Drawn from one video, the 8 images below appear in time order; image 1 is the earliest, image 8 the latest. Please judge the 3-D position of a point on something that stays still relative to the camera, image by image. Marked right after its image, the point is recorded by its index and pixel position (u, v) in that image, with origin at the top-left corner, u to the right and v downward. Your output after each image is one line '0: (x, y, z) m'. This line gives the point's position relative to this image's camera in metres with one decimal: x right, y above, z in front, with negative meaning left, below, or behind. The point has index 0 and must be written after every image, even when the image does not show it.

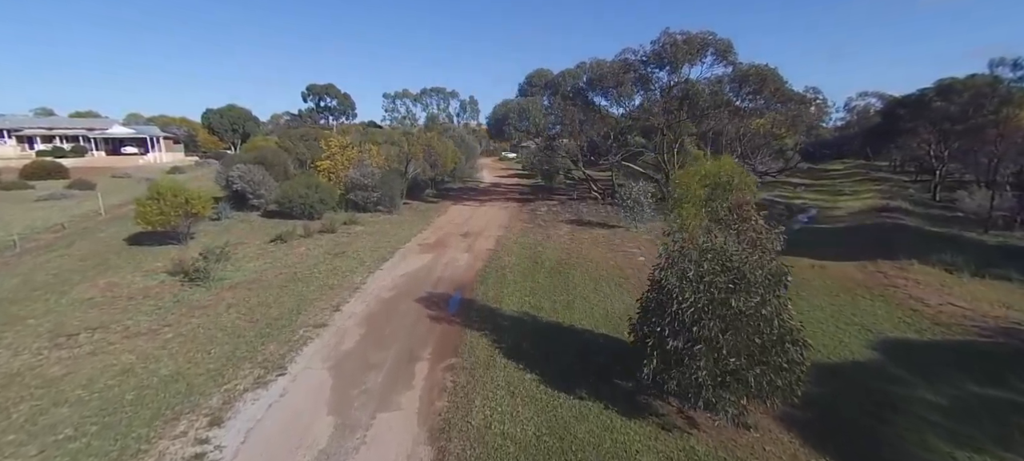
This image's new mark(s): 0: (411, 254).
0: (-3.8, -0.9, +16.7) m
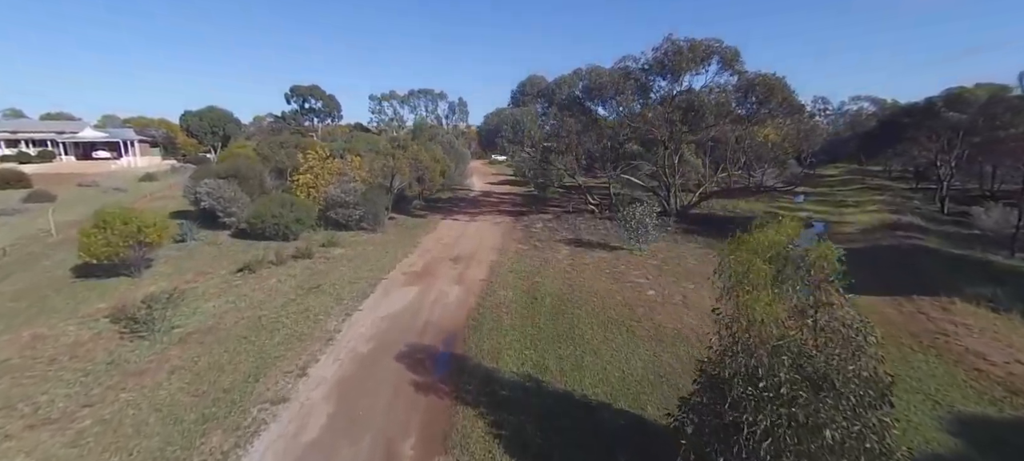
0: (-3.9, -1.9, +14.9) m
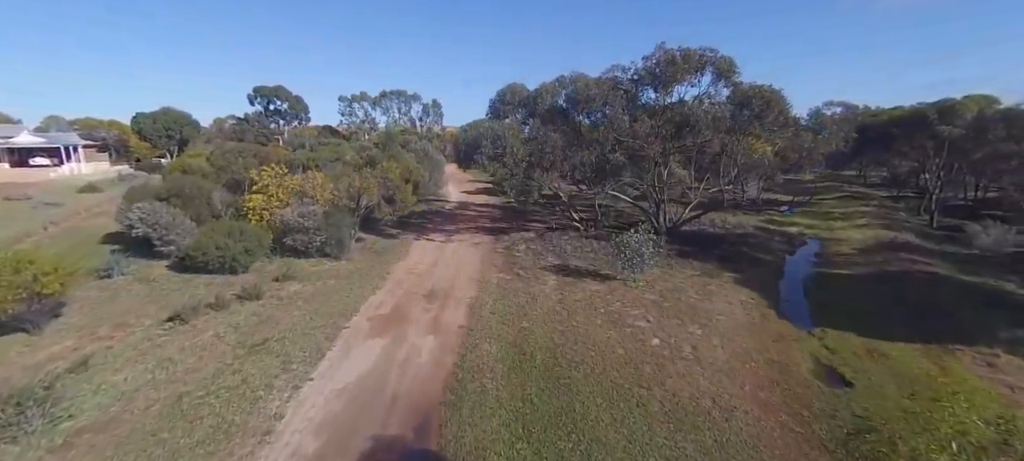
0: (-4.4, -3.1, +12.6) m
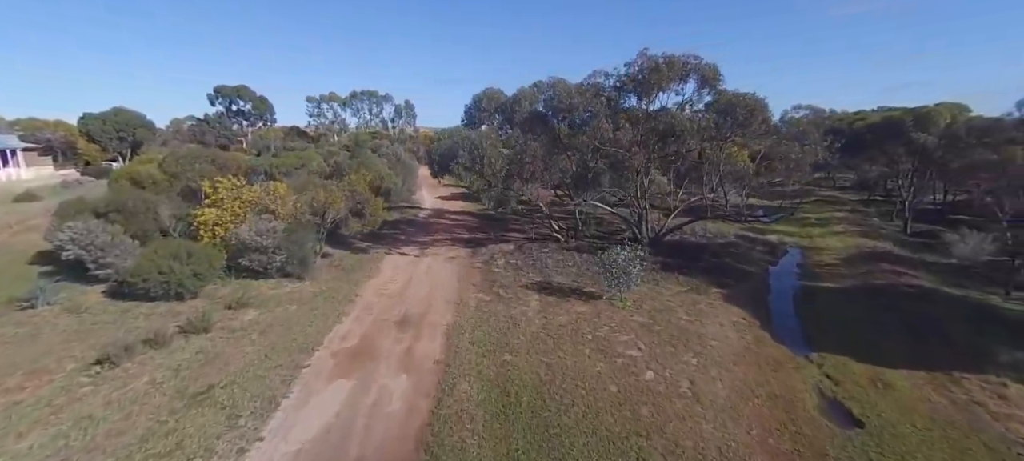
0: (-4.9, -3.8, +11.1) m
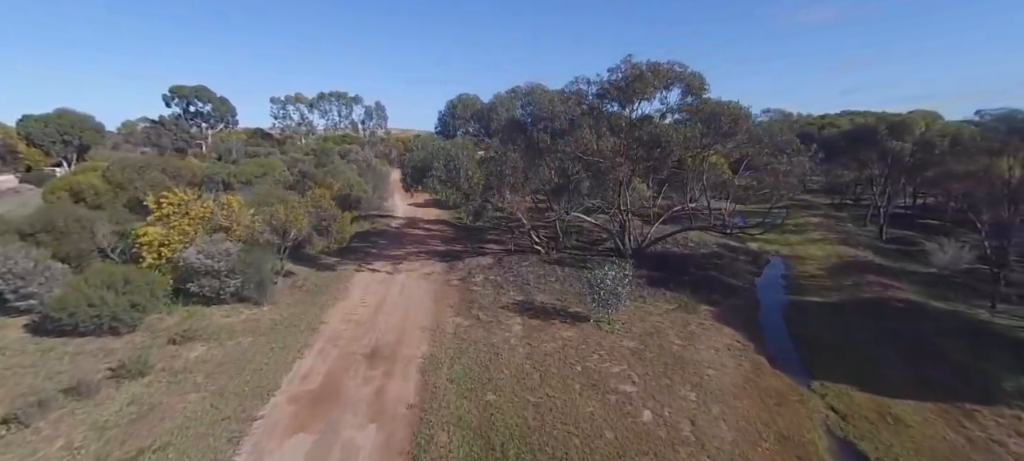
0: (-5.2, -4.6, +9.6) m
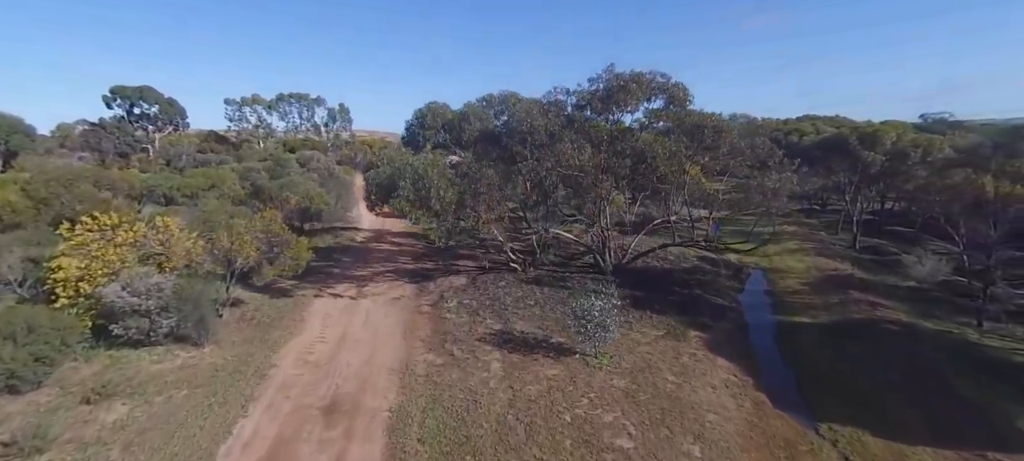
0: (-5.4, -5.5, +7.7) m
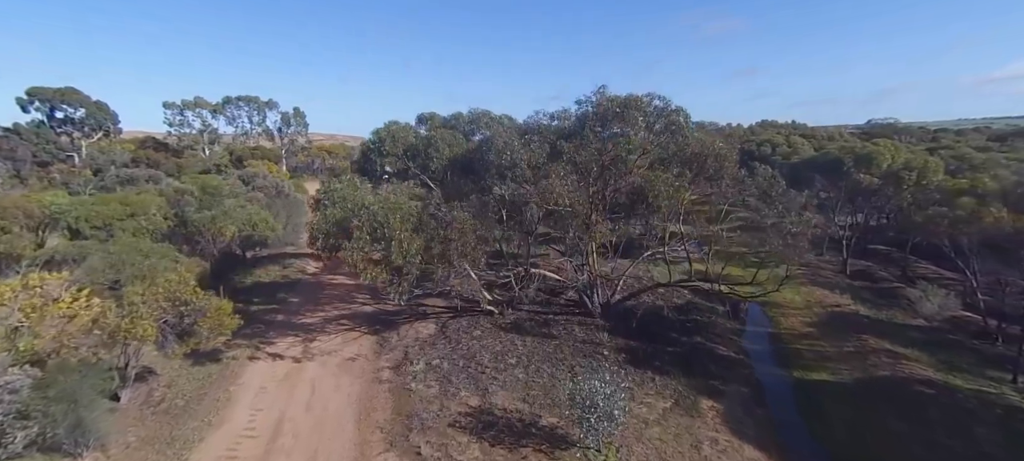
0: (-5.3, -7.2, +4.4) m
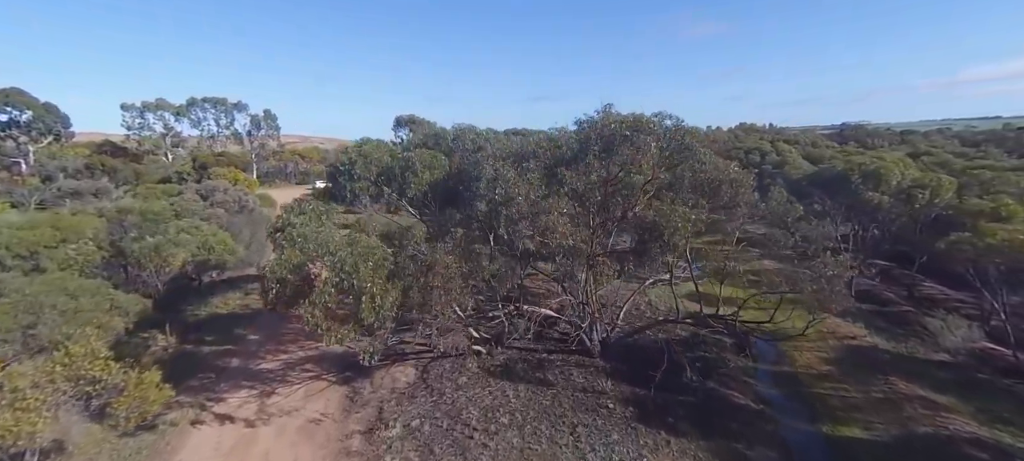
0: (-5.0, -8.5, +1.9) m
